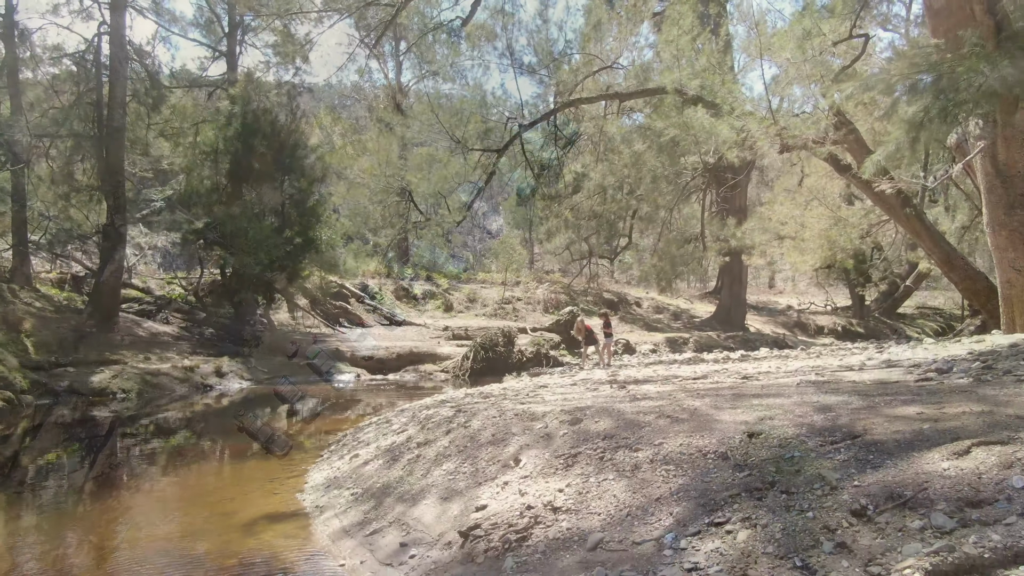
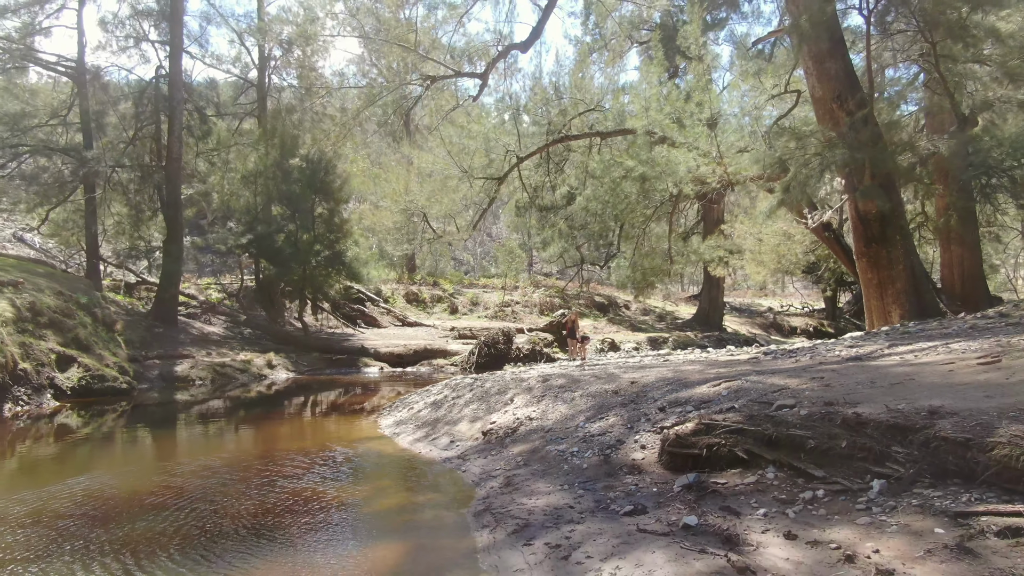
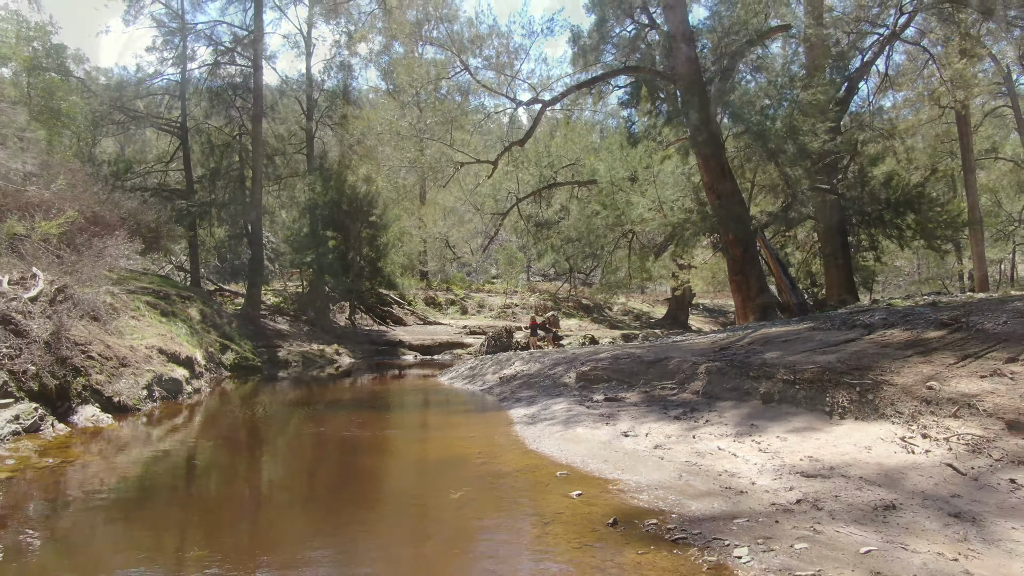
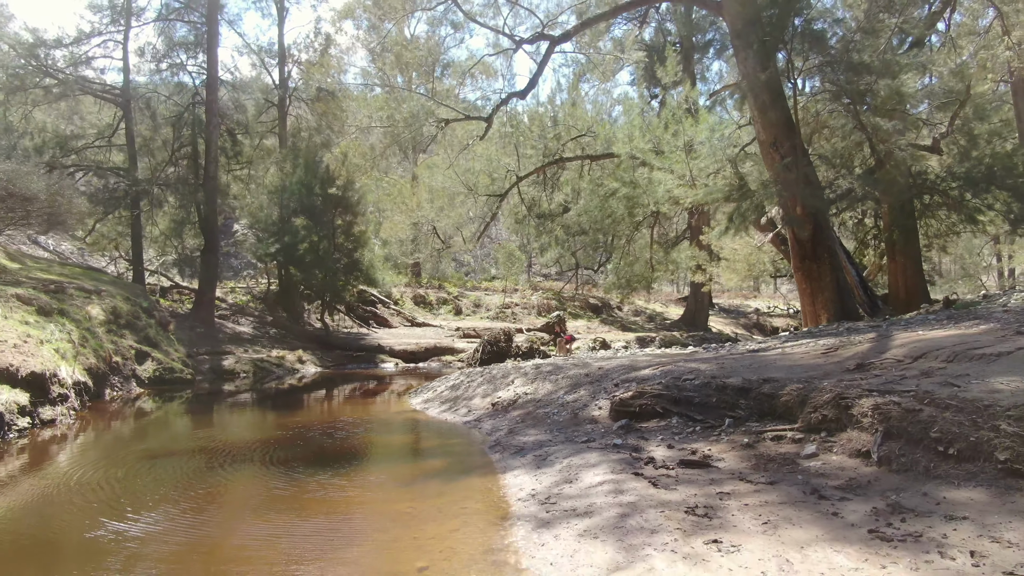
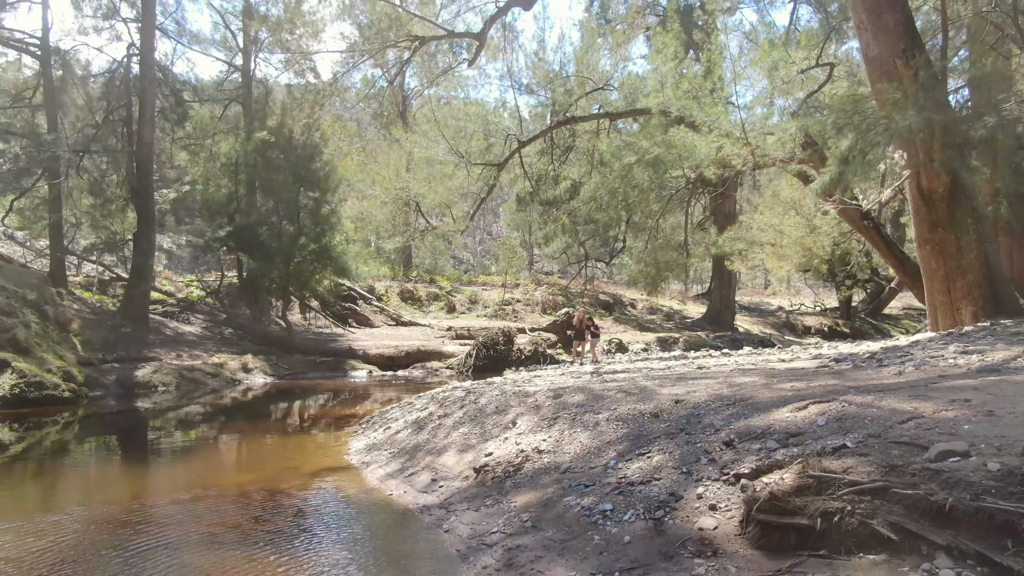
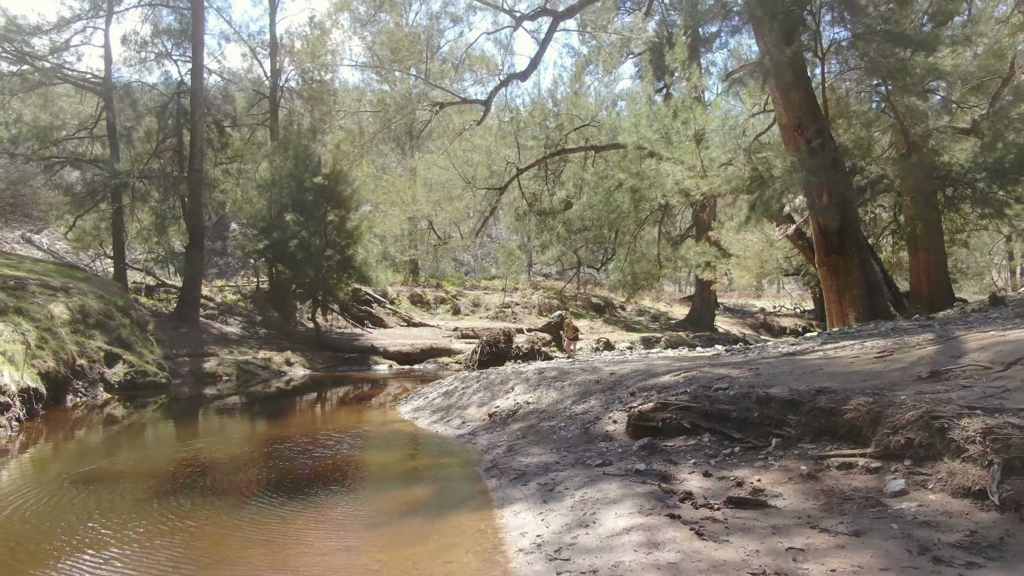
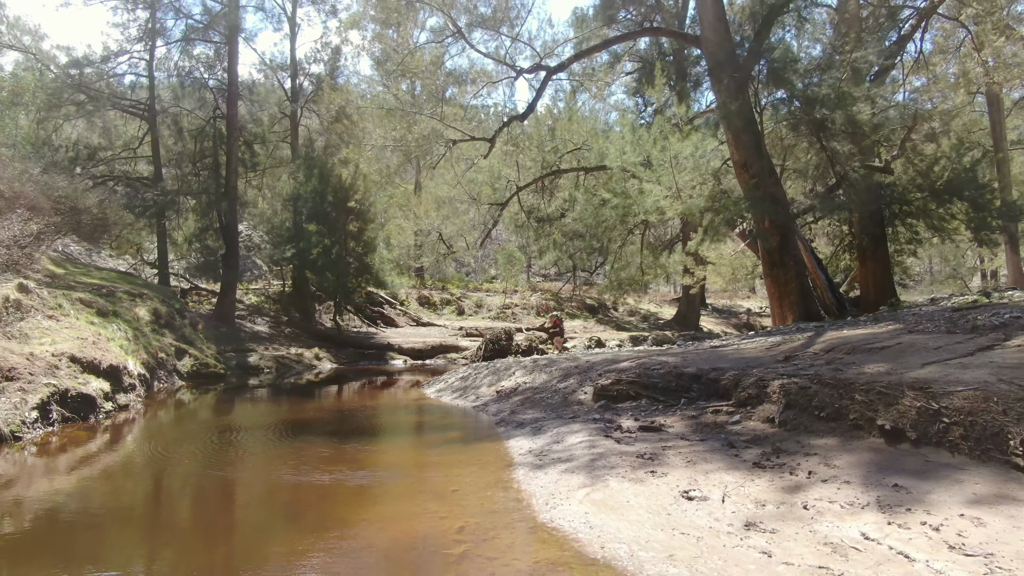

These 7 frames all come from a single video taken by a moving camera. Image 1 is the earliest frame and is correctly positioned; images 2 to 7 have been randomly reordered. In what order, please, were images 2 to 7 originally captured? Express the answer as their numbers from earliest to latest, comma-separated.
5, 2, 6, 4, 7, 3
